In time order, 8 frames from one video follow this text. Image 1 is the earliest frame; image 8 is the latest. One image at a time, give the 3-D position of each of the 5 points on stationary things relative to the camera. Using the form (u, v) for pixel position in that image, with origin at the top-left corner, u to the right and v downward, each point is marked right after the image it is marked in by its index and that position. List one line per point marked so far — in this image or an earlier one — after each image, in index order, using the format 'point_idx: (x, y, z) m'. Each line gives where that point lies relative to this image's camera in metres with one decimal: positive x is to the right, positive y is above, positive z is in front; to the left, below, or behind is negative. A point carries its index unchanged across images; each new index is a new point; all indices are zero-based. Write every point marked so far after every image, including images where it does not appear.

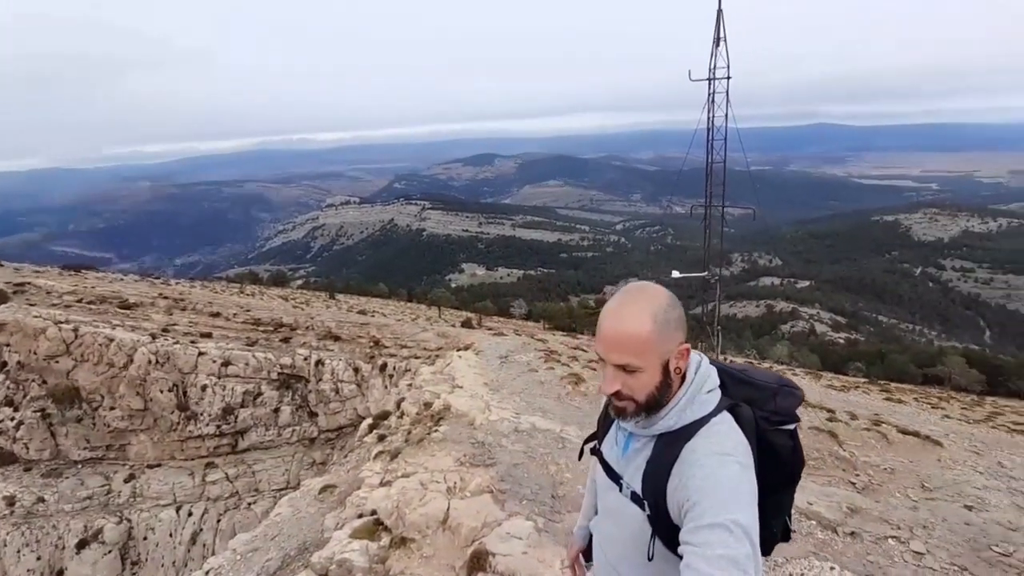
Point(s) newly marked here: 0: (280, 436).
0: (-6.0, -3.8, +15.1) m
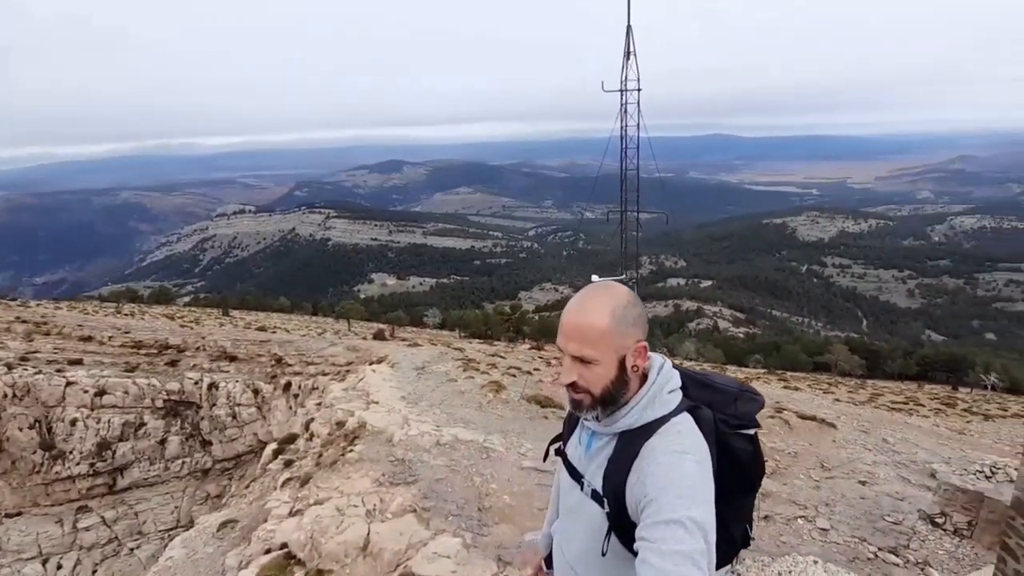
0: (-8.0, -4.2, +13.7) m
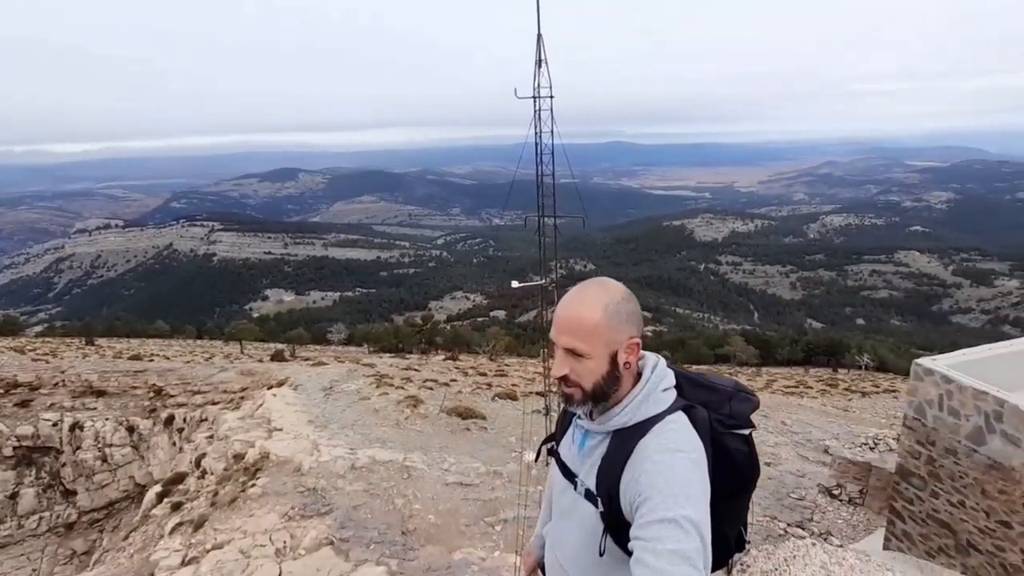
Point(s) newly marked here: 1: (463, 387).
0: (-9.8, -4.8, +11.7) m
1: (-1.2, -2.6, +15.0) m
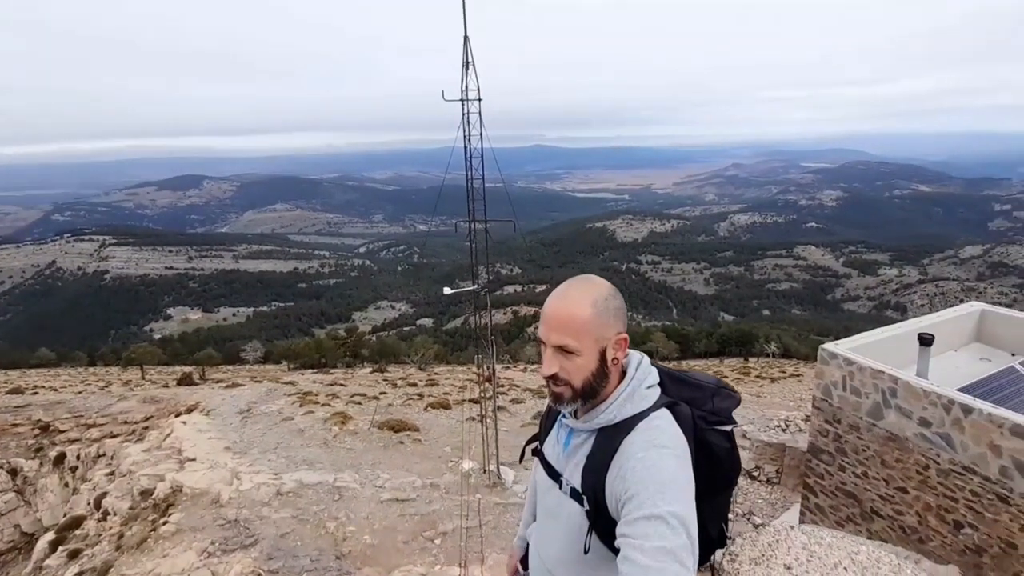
0: (-10.9, -5.4, +10.0) m
1: (-3.0, -2.8, +14.6) m
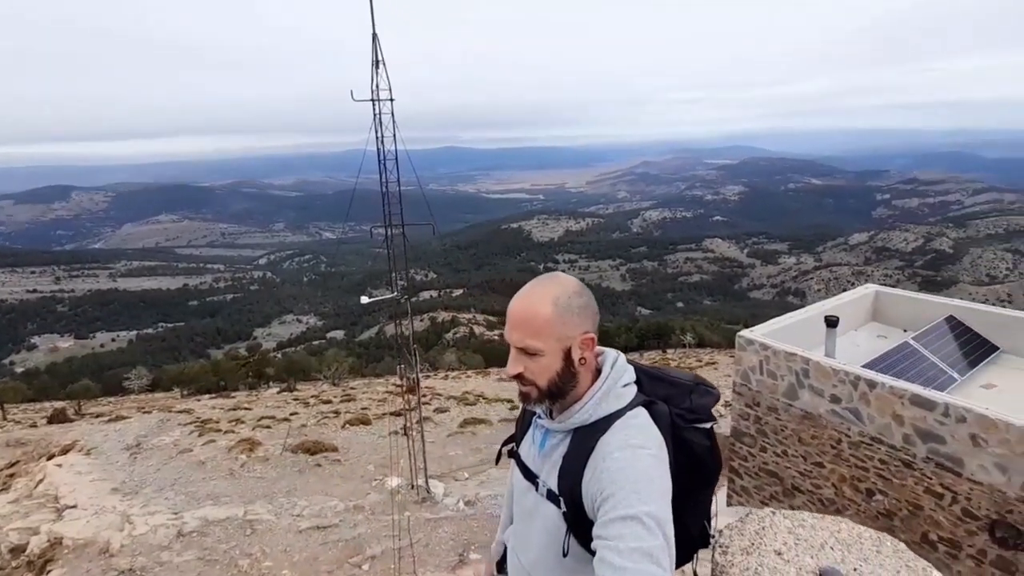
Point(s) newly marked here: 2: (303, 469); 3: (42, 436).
0: (-11.8, -6.0, +7.9) m
1: (-4.8, -3.1, +13.6) m
2: (-4.1, -3.5, +11.3) m
3: (-10.4, -3.2, +12.8) m
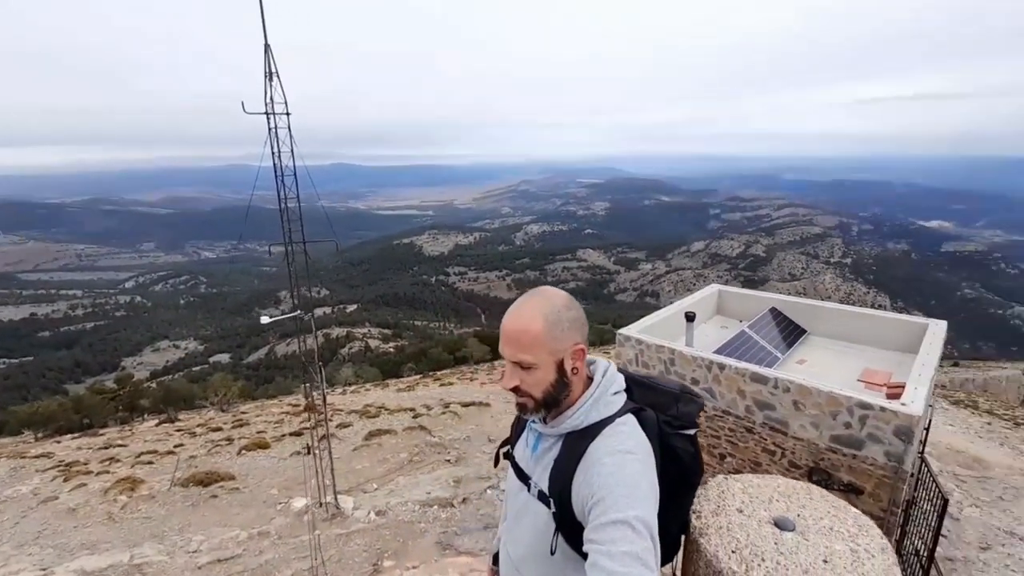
0: (-12.3, -6.6, +5.3) m
1: (-7.2, -3.6, +12.7) m
2: (-5.8, -3.9, +10.7) m
3: (-12.3, -3.9, +10.5) m
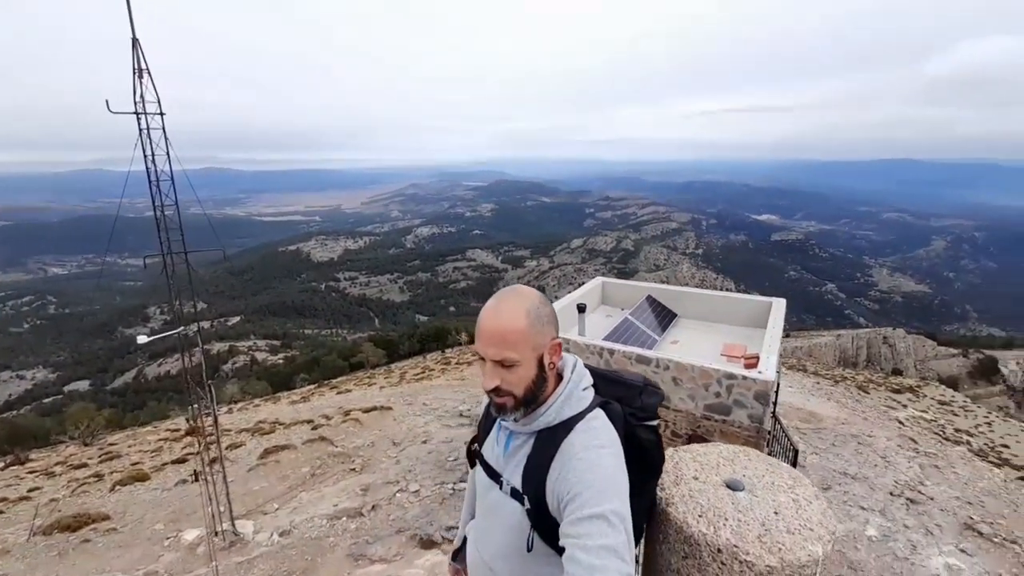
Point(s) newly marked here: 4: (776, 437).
0: (-12.2, -7.2, +2.7) m
1: (-9.1, -4.0, +11.1) m
2: (-7.3, -4.2, +9.4) m
3: (-13.5, -4.5, +7.7) m
4: (+4.9, -2.7, +10.9) m
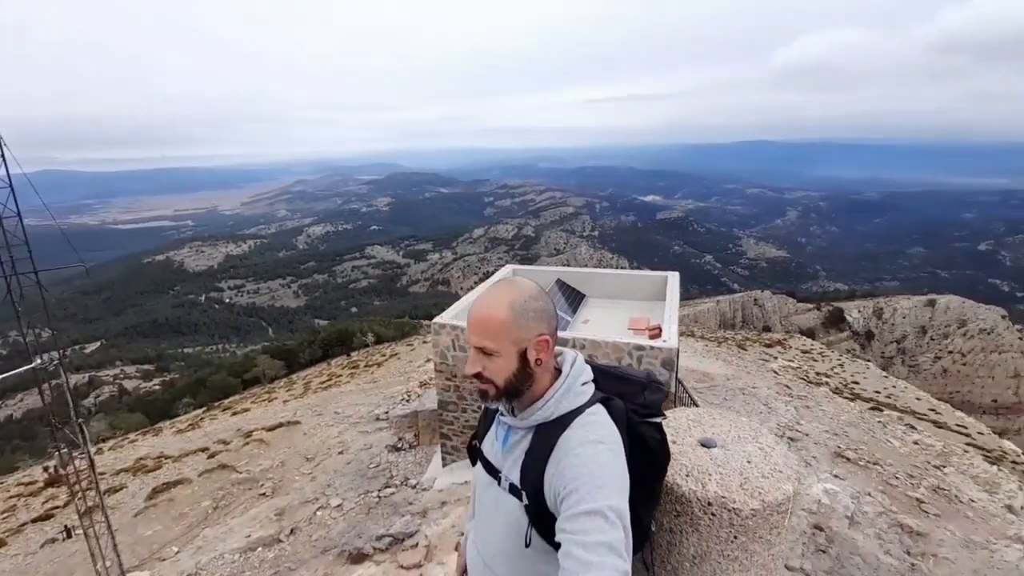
0: (-10.8, -8.1, 0.0) m
1: (-10.1, -4.6, +8.8) m
2: (-7.9, -4.7, +7.6) m
3: (-13.5, -5.6, +4.5) m
4: (+3.5, -2.2, +11.8) m
